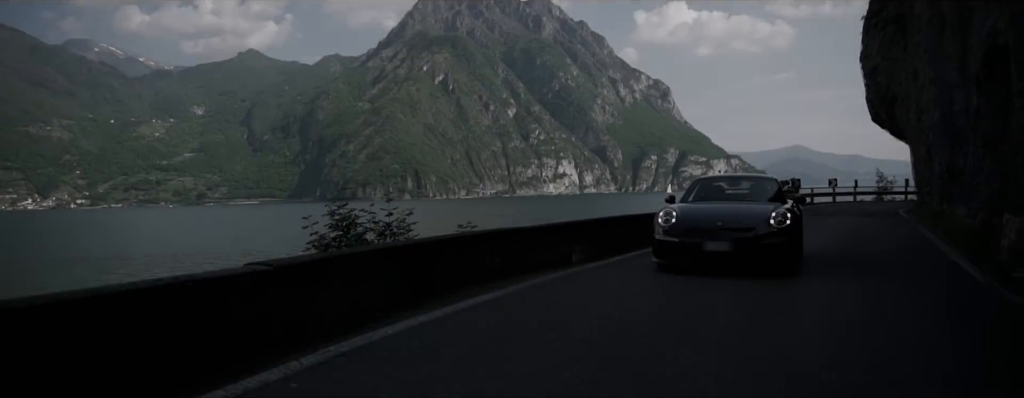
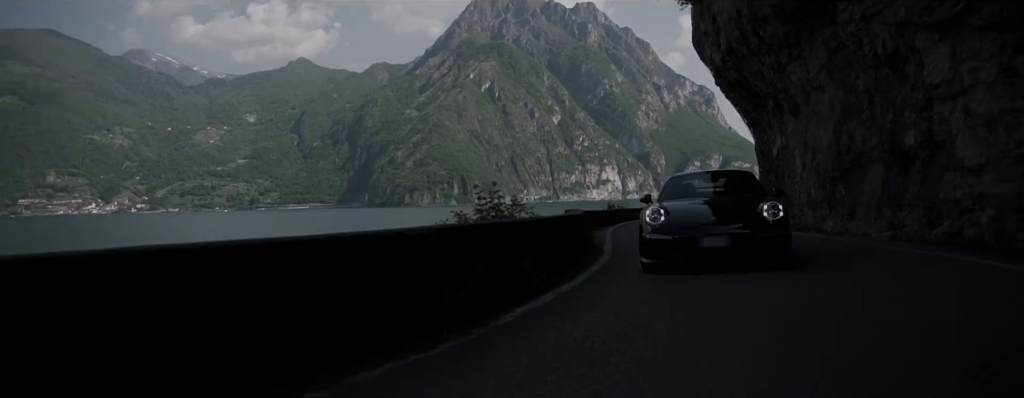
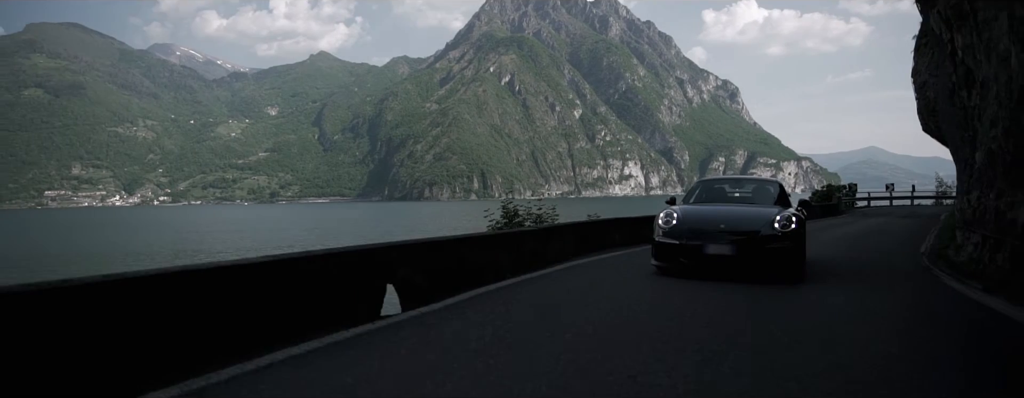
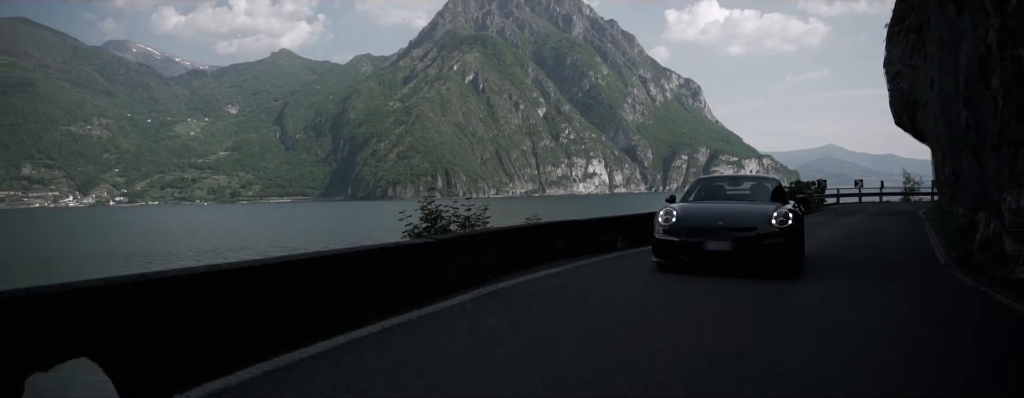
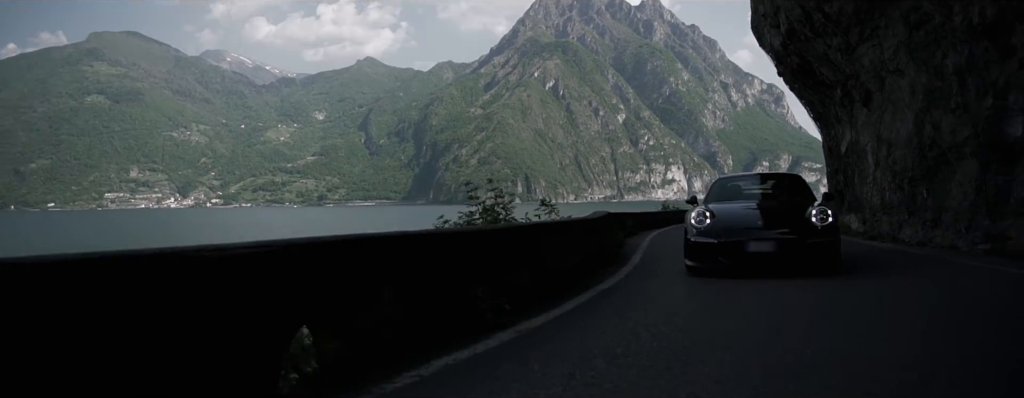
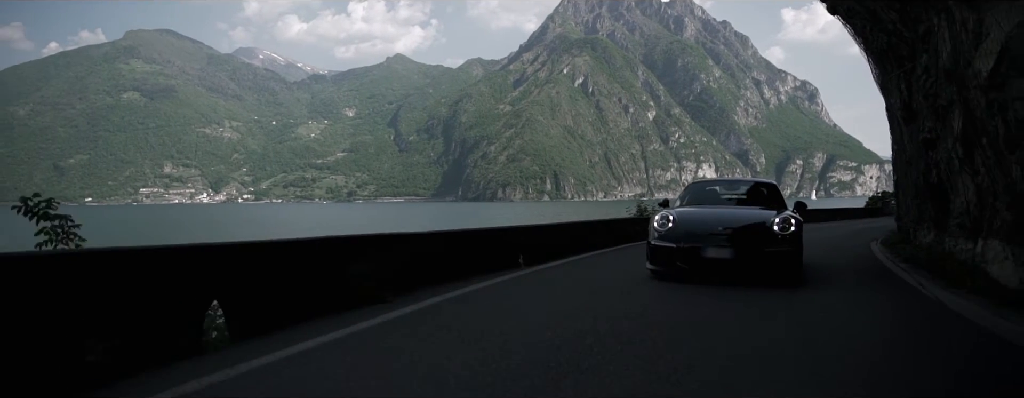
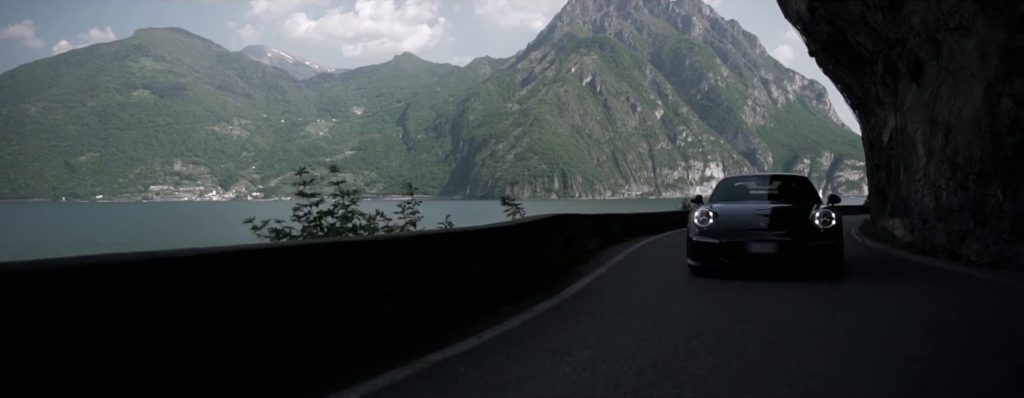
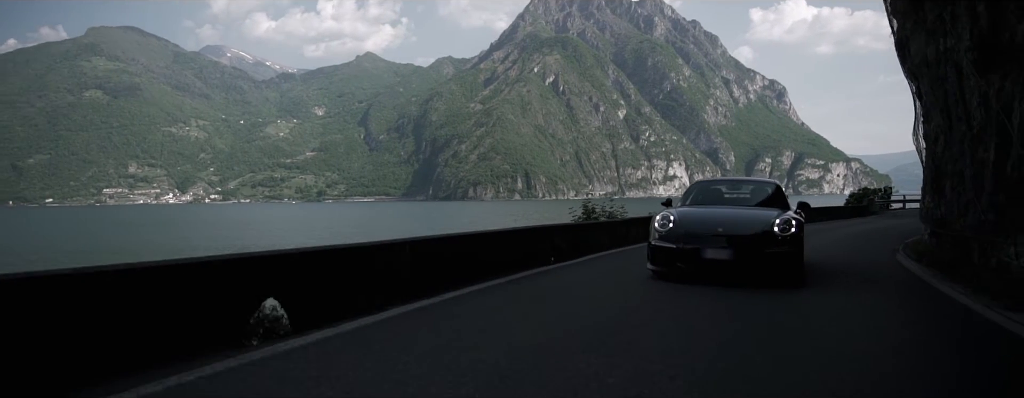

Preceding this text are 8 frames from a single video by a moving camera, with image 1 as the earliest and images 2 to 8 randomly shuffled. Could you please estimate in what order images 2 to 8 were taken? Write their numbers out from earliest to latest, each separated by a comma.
4, 3, 8, 6, 7, 5, 2
